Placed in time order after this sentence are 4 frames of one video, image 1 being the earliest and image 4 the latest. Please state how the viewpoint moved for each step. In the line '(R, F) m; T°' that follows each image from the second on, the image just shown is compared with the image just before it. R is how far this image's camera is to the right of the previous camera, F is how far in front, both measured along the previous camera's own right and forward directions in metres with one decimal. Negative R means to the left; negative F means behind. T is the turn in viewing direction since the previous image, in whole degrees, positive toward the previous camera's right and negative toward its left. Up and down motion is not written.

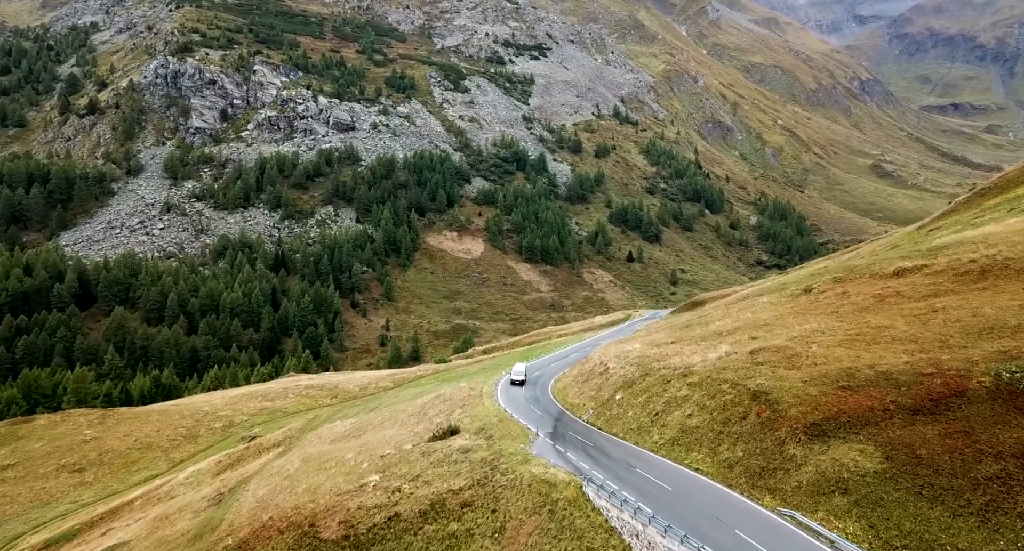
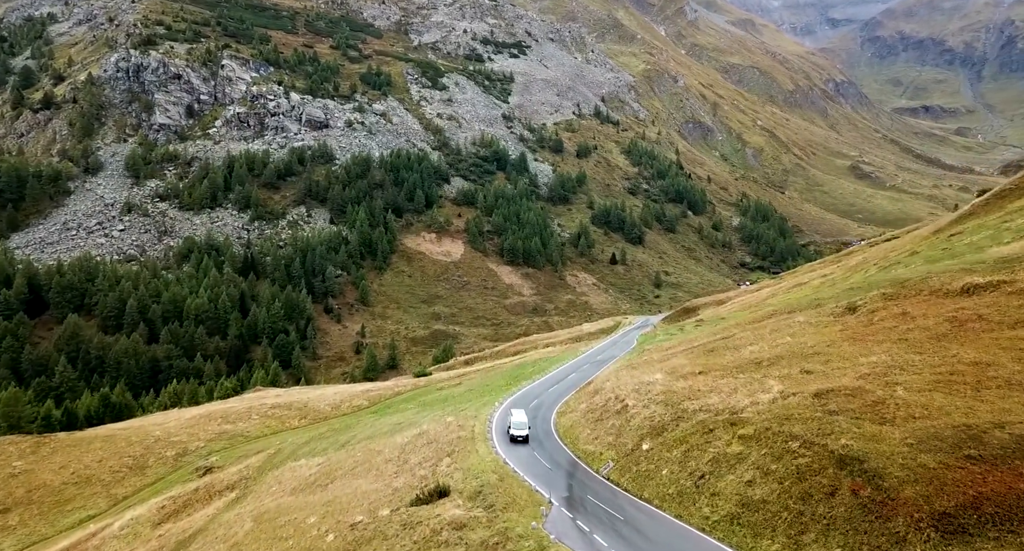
(-1.0, +7.5) m; +2°
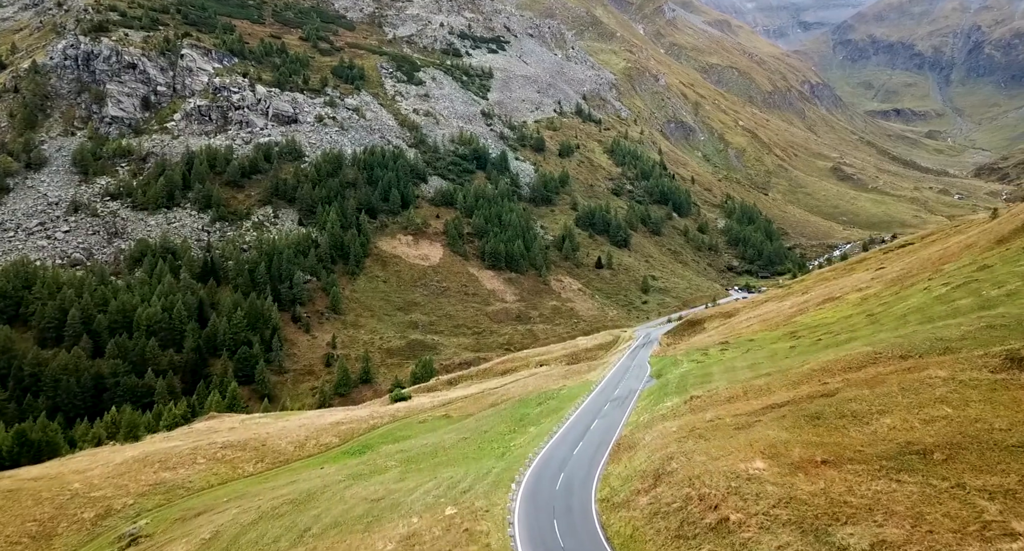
(-1.7, +12.0) m; +2°
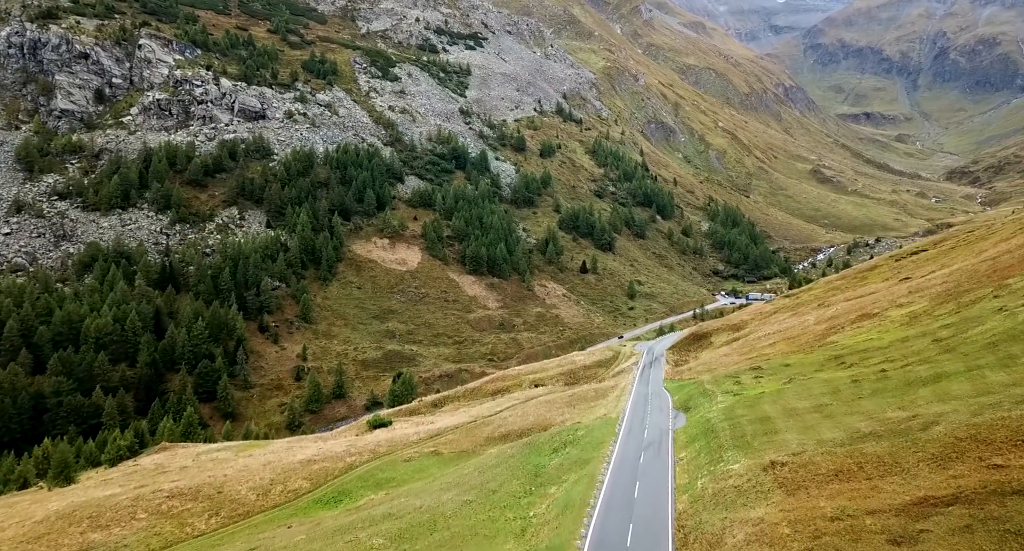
(-1.9, +10.3) m; +2°
